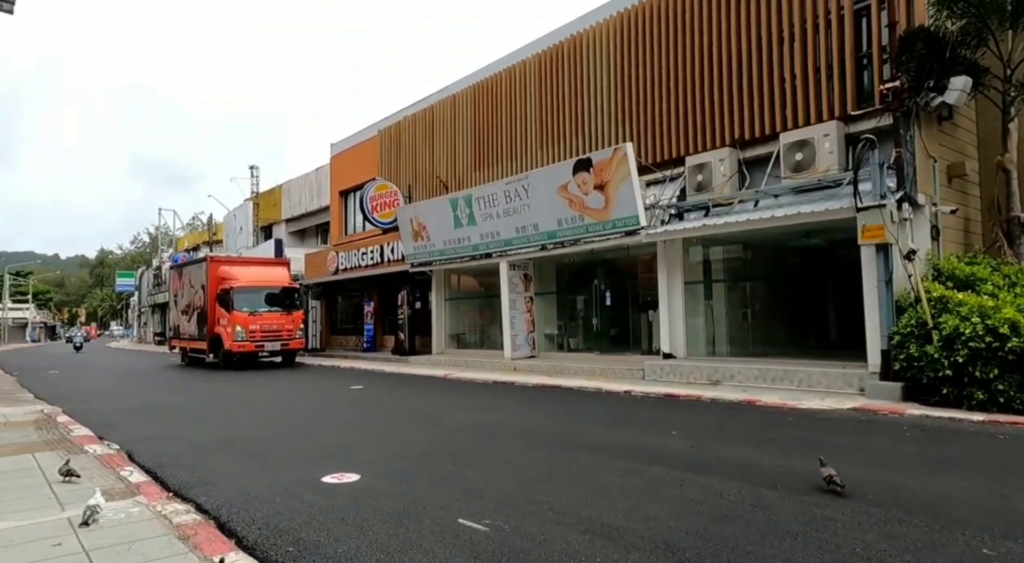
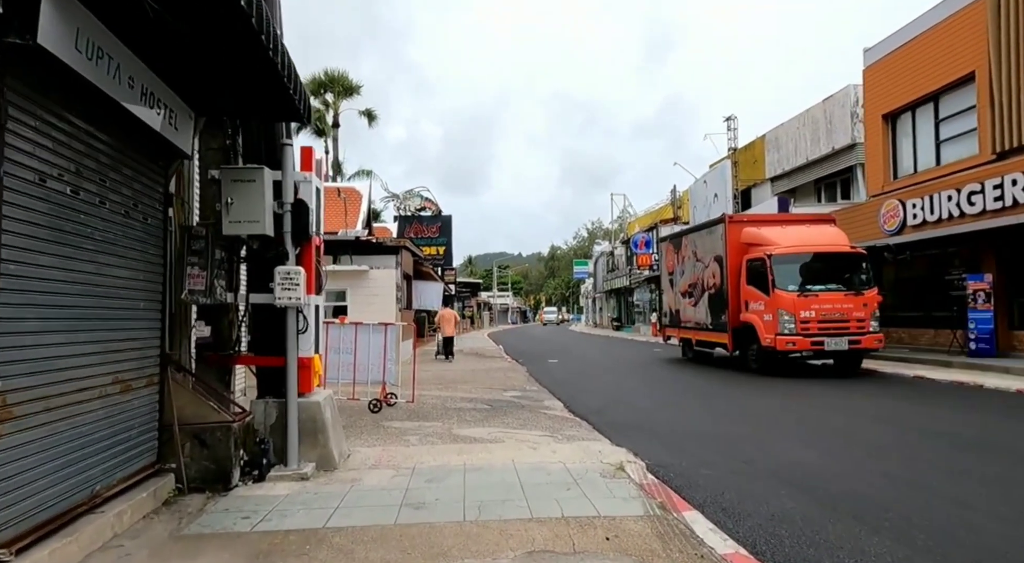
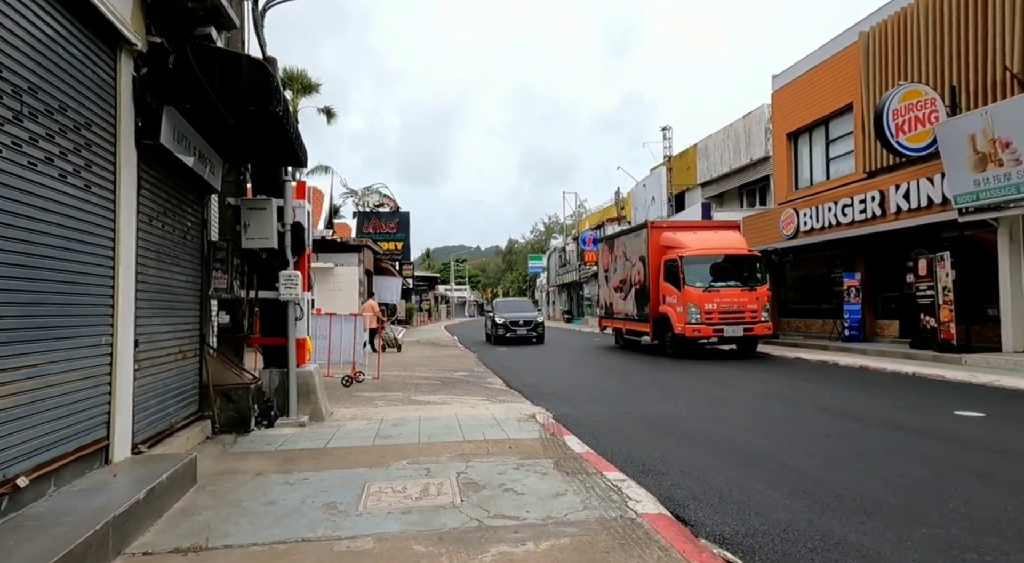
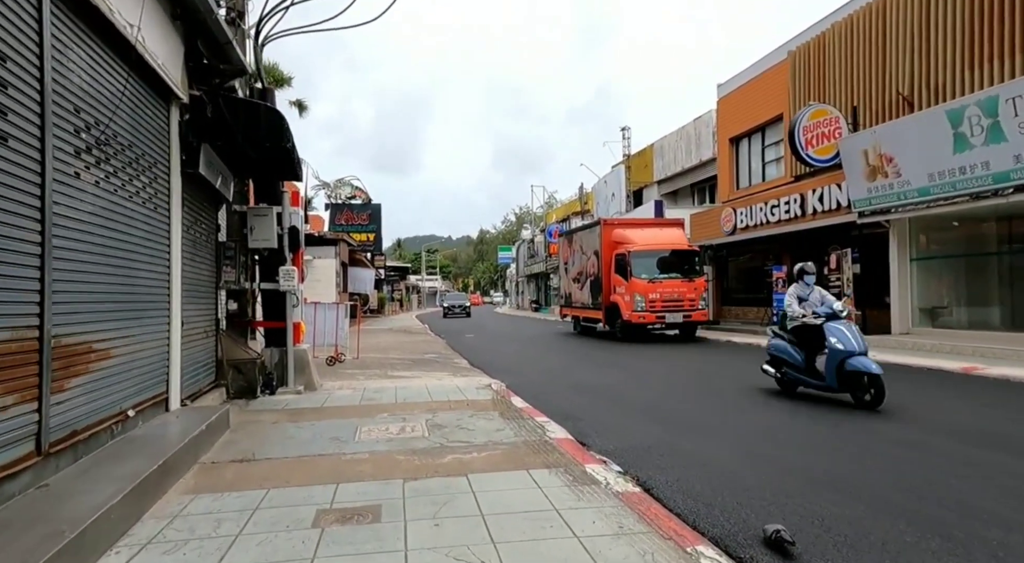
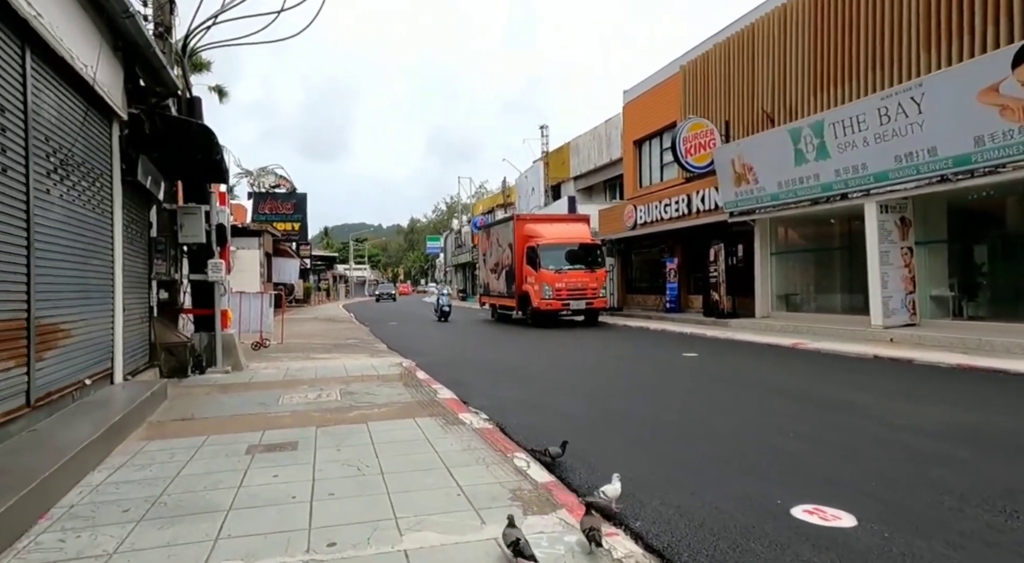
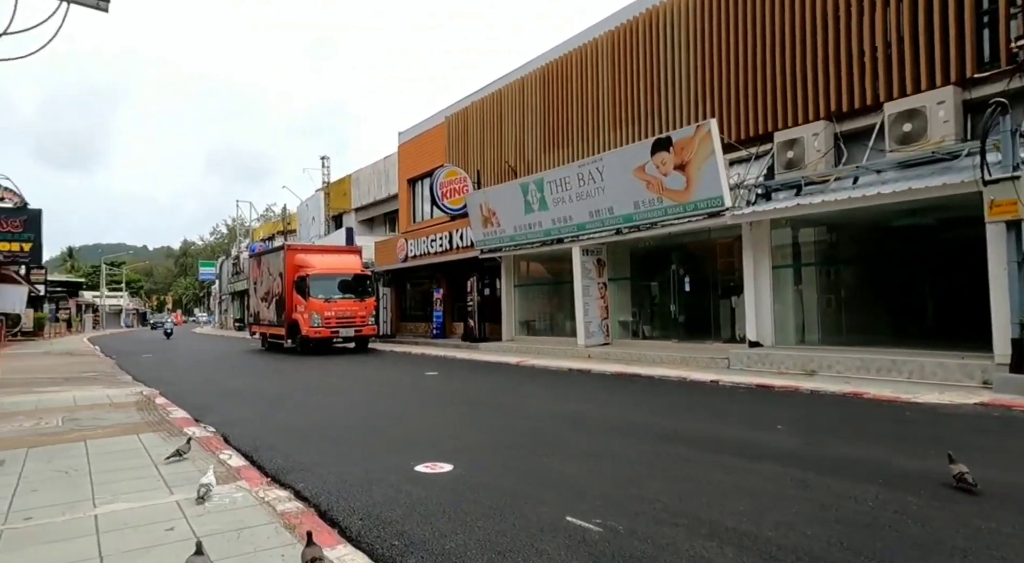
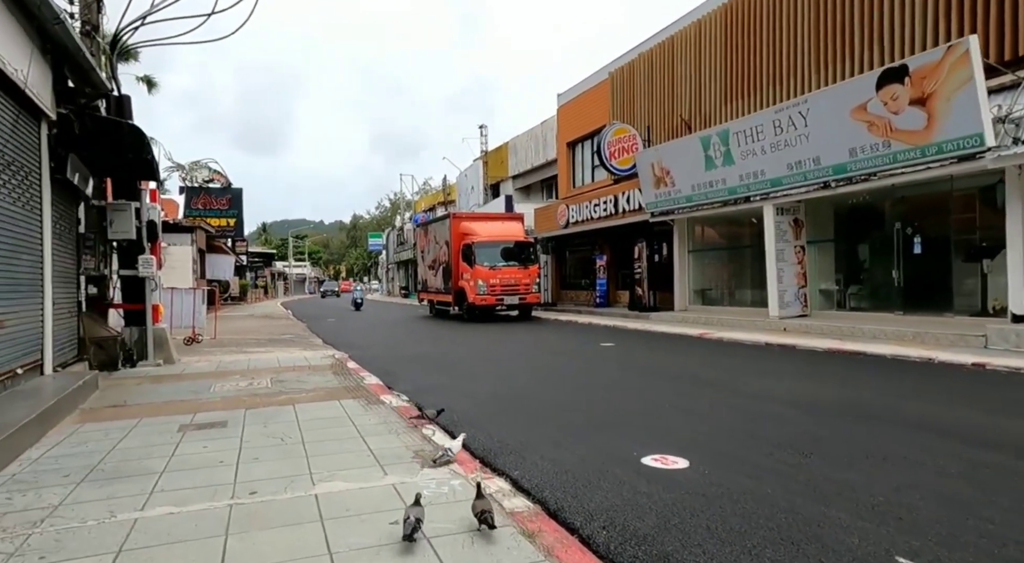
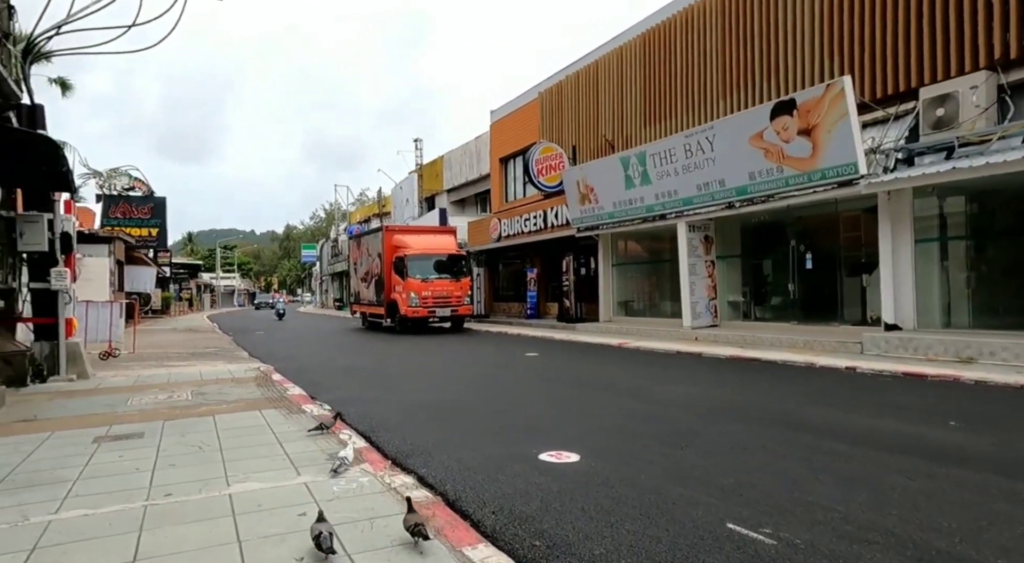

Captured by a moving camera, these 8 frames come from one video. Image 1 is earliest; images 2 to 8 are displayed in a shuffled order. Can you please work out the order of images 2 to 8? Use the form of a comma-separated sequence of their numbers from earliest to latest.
6, 8, 7, 5, 4, 3, 2
